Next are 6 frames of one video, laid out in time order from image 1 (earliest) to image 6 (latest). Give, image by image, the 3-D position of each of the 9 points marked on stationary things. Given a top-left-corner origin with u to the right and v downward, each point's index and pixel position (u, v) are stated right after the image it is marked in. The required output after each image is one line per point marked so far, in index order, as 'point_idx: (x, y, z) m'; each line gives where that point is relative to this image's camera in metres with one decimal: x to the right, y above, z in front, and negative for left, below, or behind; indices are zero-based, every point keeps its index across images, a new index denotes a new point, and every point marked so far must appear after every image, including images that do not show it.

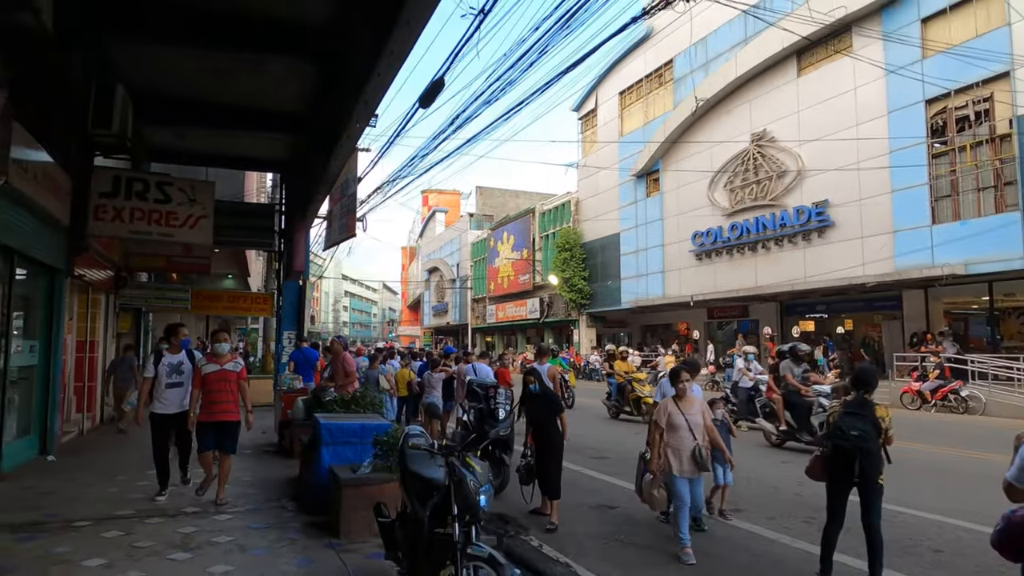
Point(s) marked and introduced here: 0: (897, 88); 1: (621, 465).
0: (+11.0, +5.7, +19.0) m
1: (+1.5, -2.5, +9.1) m
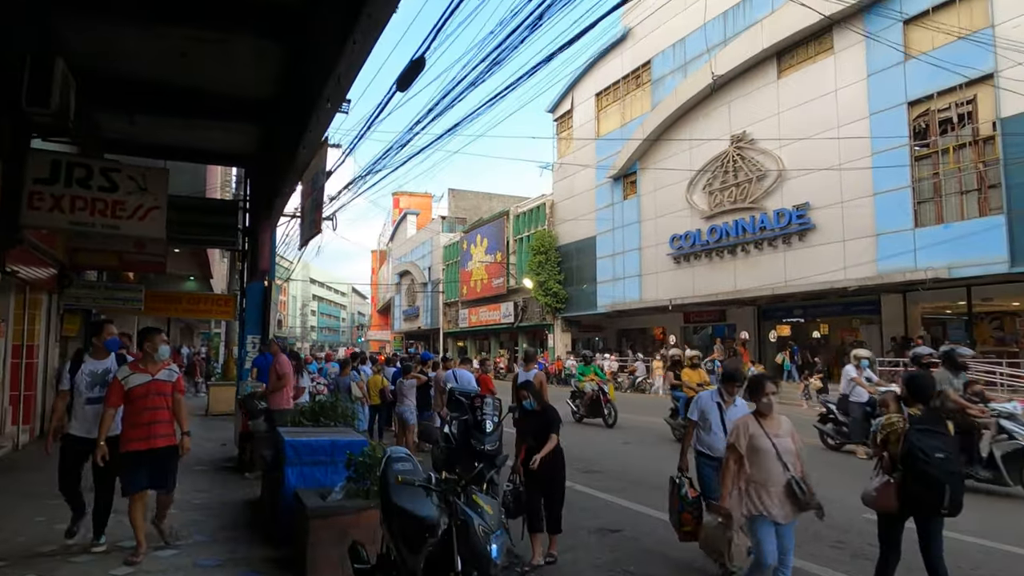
0: (+10.4, +5.6, +18.8) m
1: (+1.3, -2.5, +8.5) m
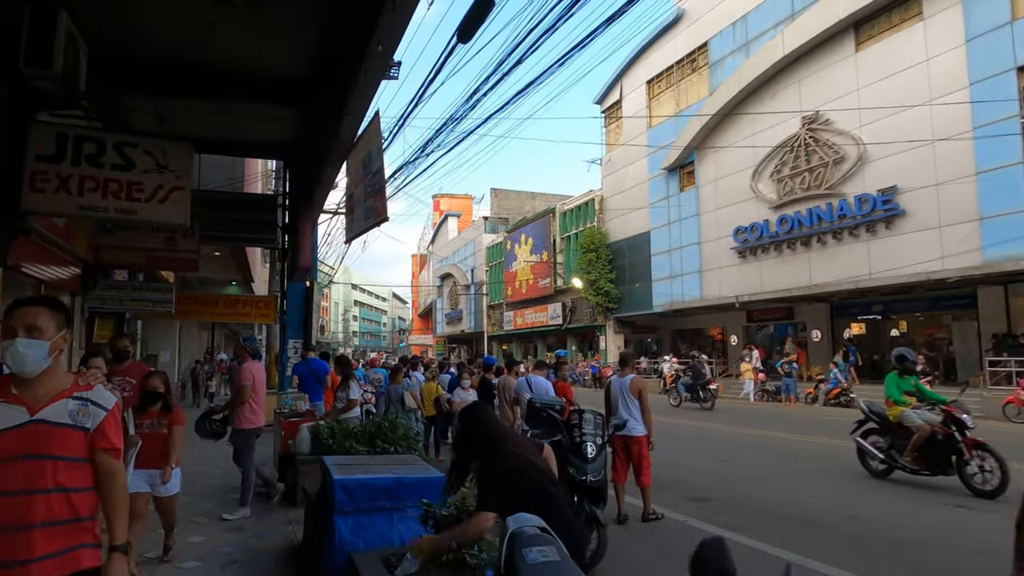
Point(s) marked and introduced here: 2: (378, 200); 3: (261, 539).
0: (+11.8, +5.8, +16.8) m
1: (+2.3, -2.3, +6.9) m
2: (-2.0, +1.2, +9.1) m
3: (-2.0, -2.0, +5.3) m
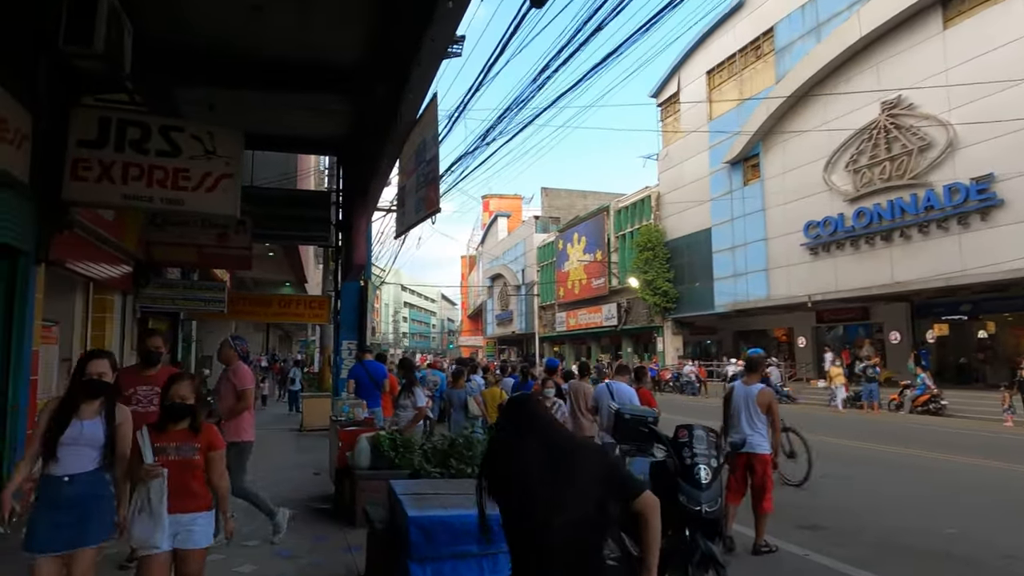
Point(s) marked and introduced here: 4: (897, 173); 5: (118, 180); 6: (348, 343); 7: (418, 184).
0: (+13.2, +5.9, +15.1) m
1: (+3.0, -2.3, +5.9) m
2: (-1.1, +1.2, +8.4) m
3: (-1.4, -2.0, +4.6) m
4: (+11.4, +3.4, +19.7) m
5: (-3.6, +1.0, +6.1) m
6: (-3.4, -1.1, +13.9) m
7: (-1.3, +1.4, +9.2) m
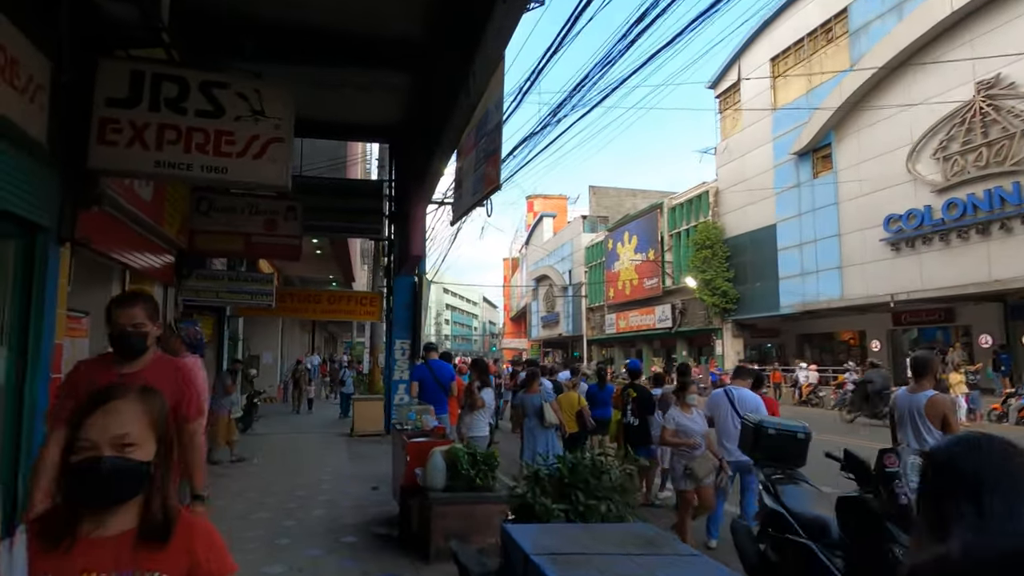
0: (+14.5, +6.0, +13.2) m
1: (+3.8, -2.1, +4.6) m
2: (-0.2, +1.4, +7.4) m
3: (-0.7, -1.8, +3.6) m
4: (+13.0, +3.5, +17.8) m
5: (-2.8, +1.1, +5.2) m
6: (-2.2, -1.0, +13.0) m
7: (-0.3, +1.5, +8.1) m
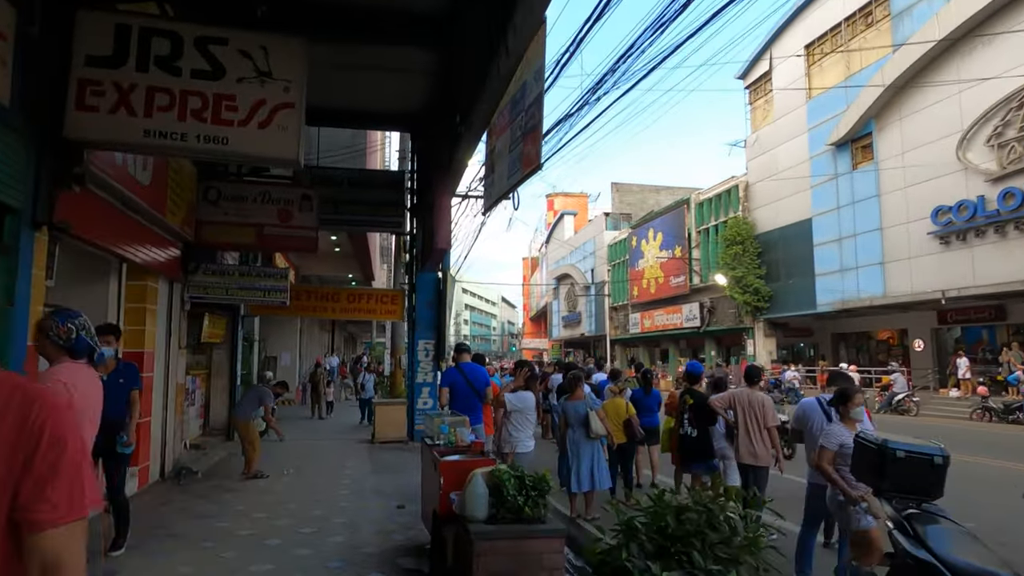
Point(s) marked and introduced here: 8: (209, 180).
0: (+15.1, +6.1, +11.9) m
1: (+4.1, -2.0, +3.6) m
2: (+0.2, +1.4, +6.5) m
3: (-0.4, -1.8, +2.7) m
4: (+13.7, +3.6, +16.6) m
5: (-2.5, +1.2, +4.4) m
6: (-1.6, -1.0, +12.1) m
7: (+0.1, +1.6, +7.3) m
8: (-3.8, +1.4, +8.4) m
